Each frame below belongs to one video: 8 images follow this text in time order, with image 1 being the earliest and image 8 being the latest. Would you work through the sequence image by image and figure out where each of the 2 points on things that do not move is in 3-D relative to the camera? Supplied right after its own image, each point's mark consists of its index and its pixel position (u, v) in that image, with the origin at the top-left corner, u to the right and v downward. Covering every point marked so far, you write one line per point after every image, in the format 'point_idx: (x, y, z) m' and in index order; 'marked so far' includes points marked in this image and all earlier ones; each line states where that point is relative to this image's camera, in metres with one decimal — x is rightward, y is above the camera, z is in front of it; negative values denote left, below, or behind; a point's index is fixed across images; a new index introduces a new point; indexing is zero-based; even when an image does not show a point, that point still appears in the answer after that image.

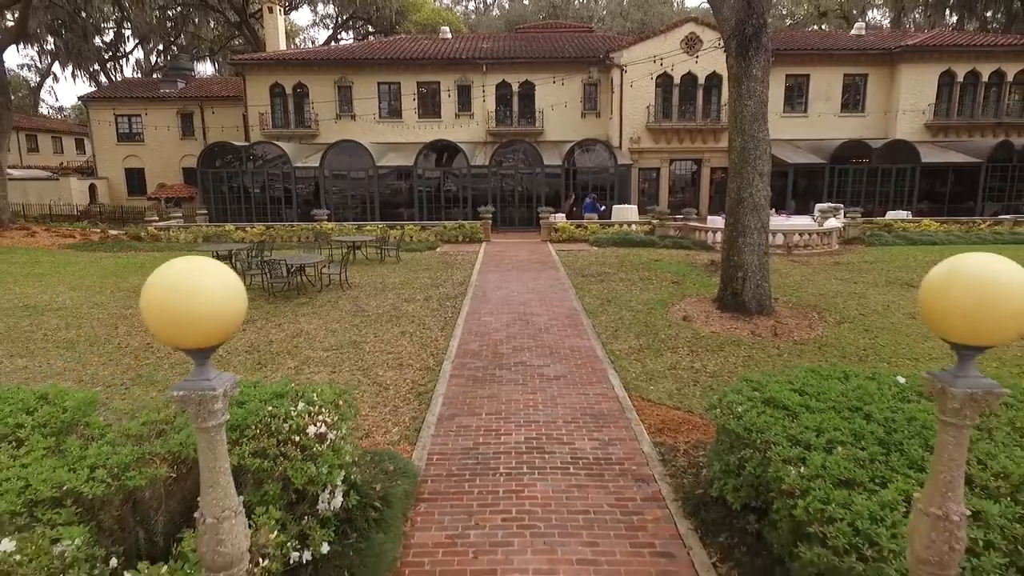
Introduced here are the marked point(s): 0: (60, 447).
0: (-2.8, -1.0, +4.5) m
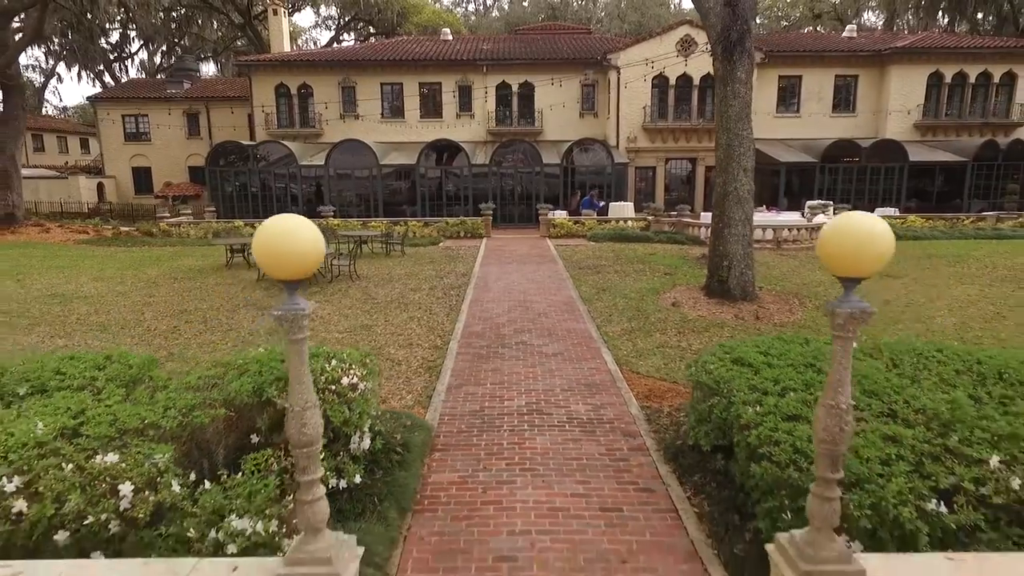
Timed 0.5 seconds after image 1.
0: (-2.8, -0.8, +5.3) m
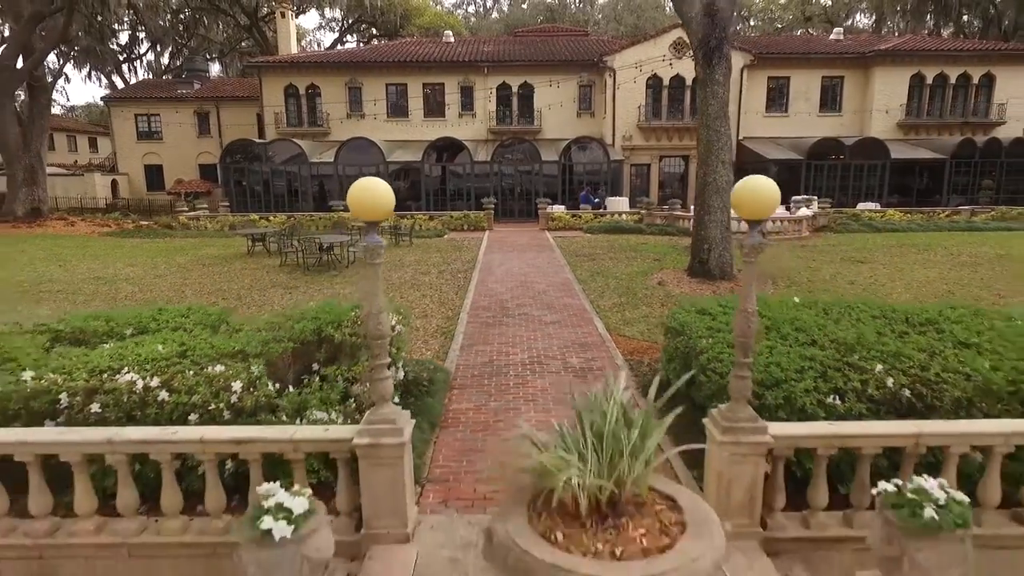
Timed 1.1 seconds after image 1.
0: (-2.7, -0.4, +6.7) m
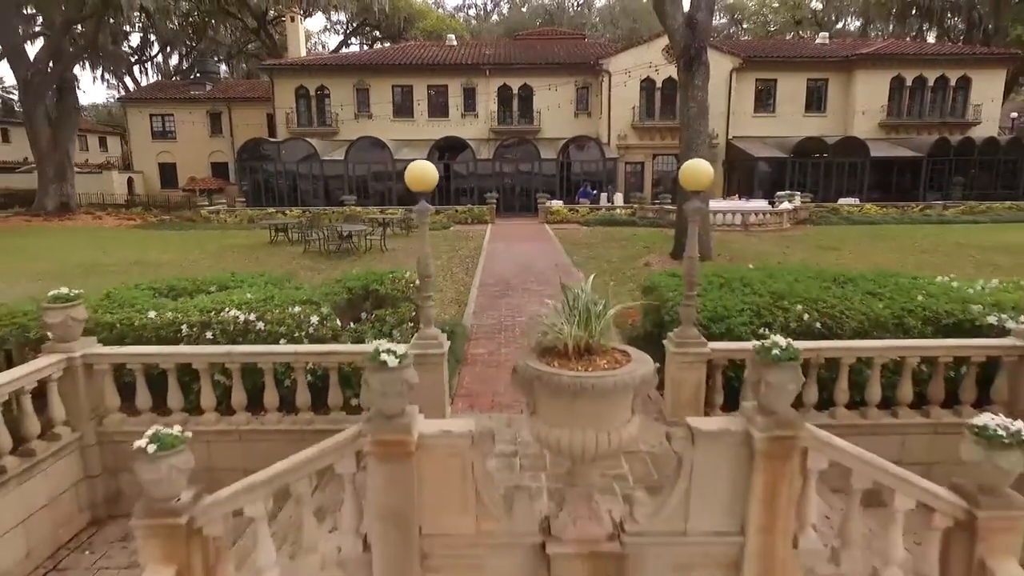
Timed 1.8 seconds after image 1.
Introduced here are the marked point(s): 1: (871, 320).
0: (-2.6, 0.0, +8.4) m
1: (+3.4, -0.3, +7.0) m
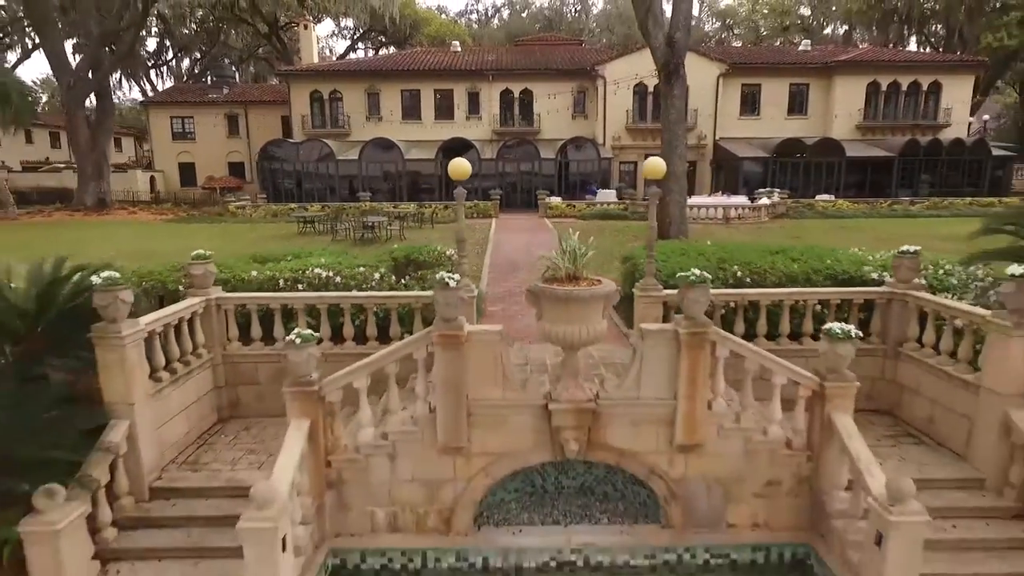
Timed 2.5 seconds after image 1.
0: (-2.5, +0.4, +10.9) m
1: (+3.6, +0.2, +9.4) m
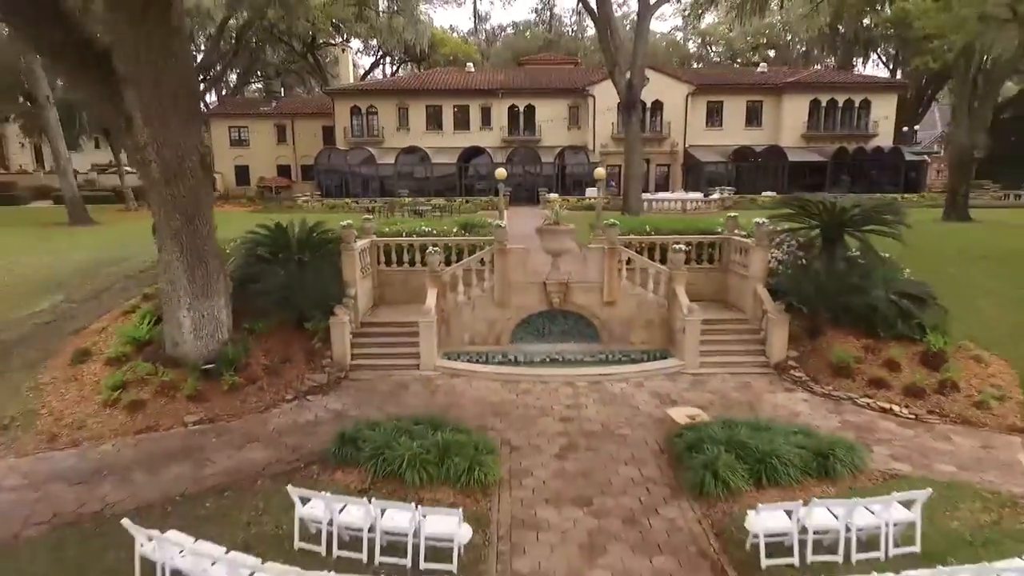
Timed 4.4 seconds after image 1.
0: (-2.2, +1.7, +19.1) m
1: (+3.9, +1.4, +17.6) m
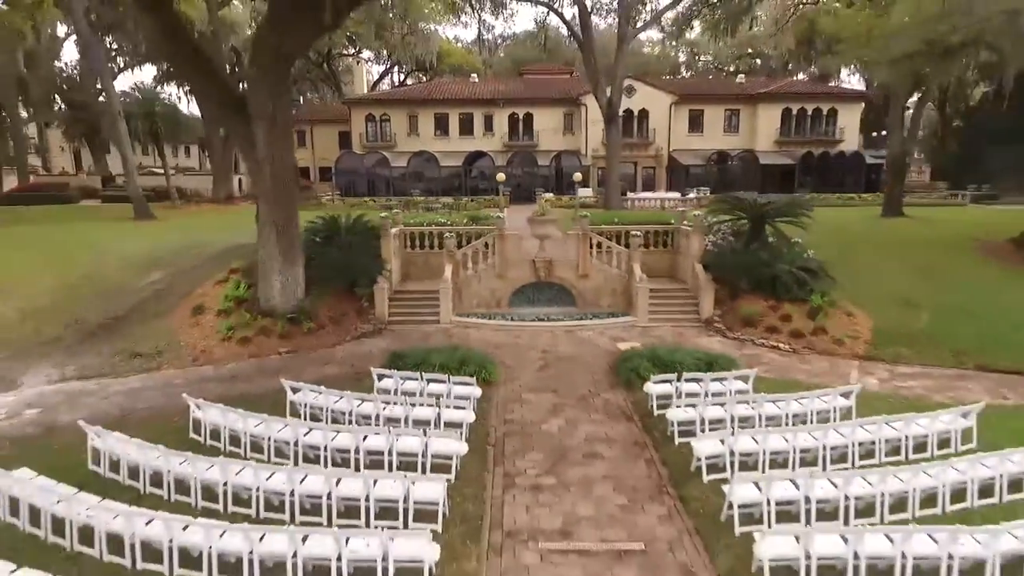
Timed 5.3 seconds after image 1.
0: (-2.2, +2.3, +23.9) m
1: (+3.8, +2.0, +22.4) m
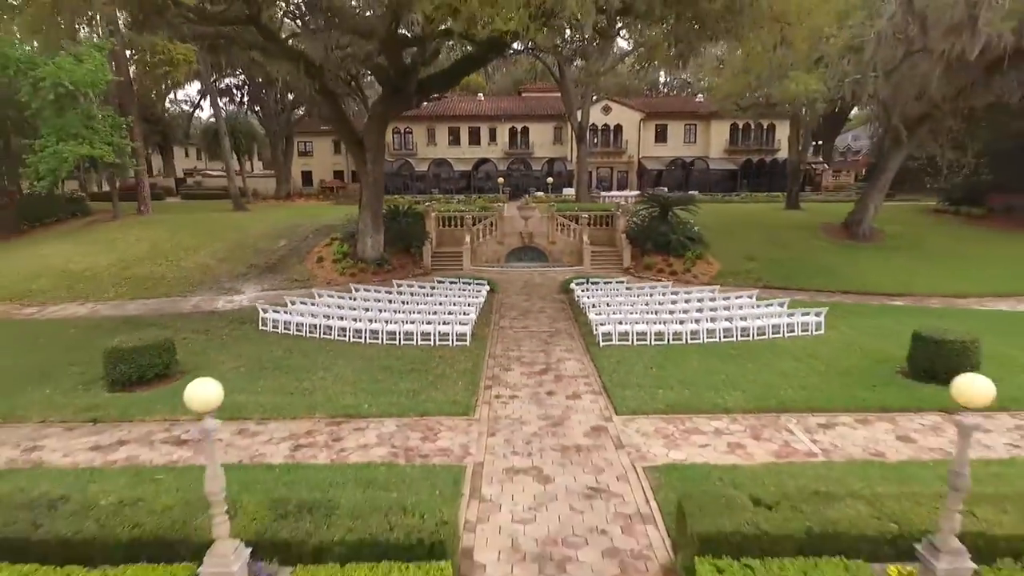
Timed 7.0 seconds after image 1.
0: (-2.4, +4.0, +35.7) m
1: (+3.6, +3.7, +34.2) m
